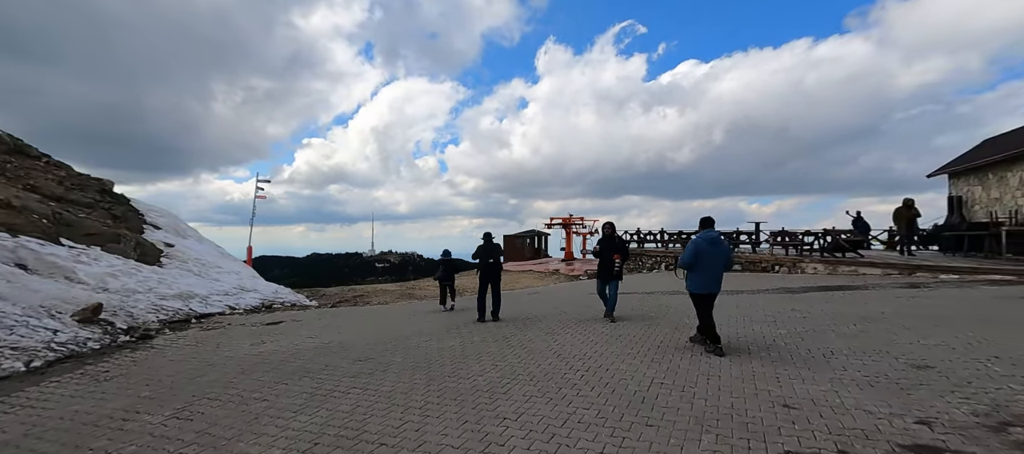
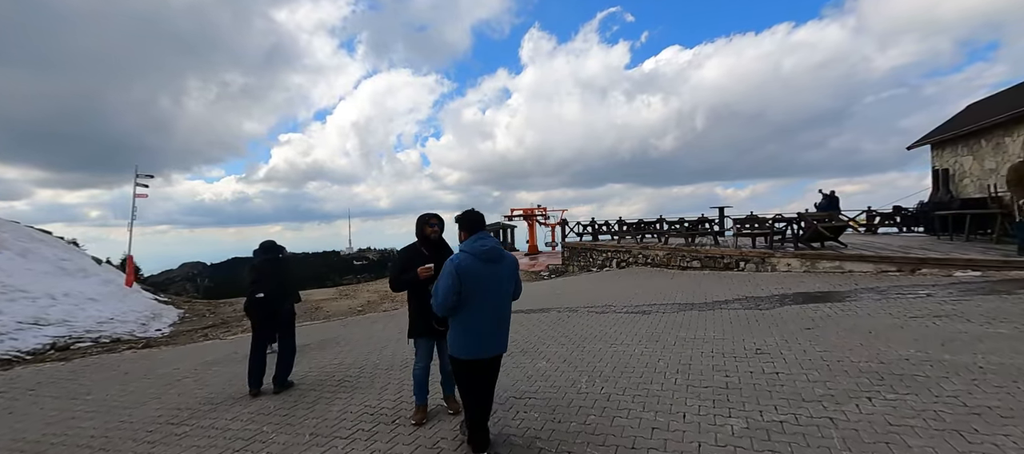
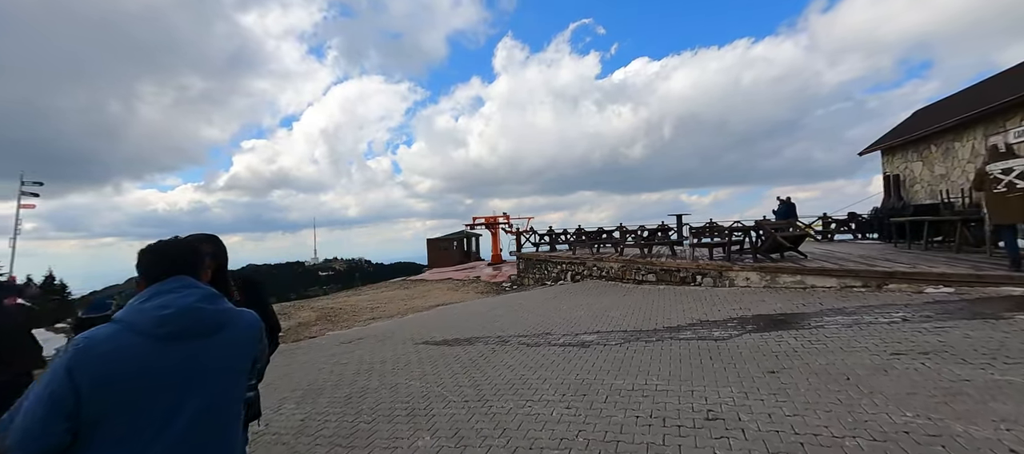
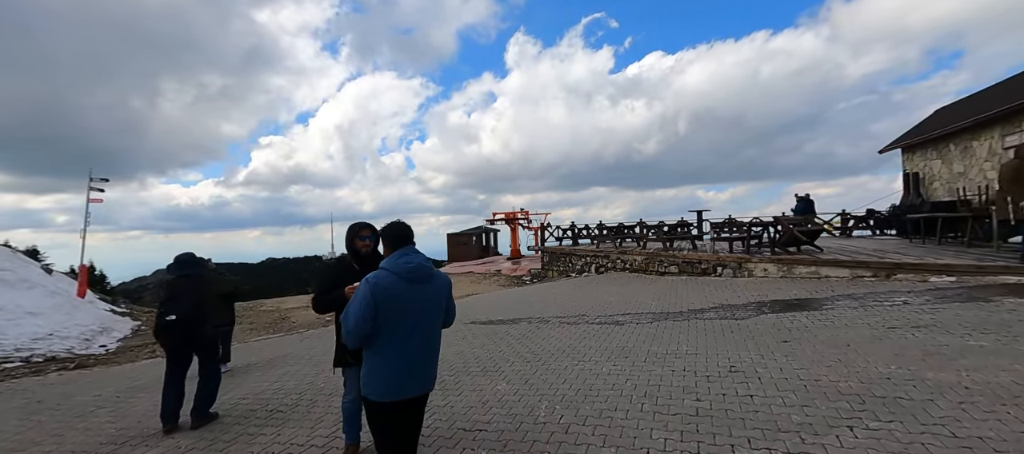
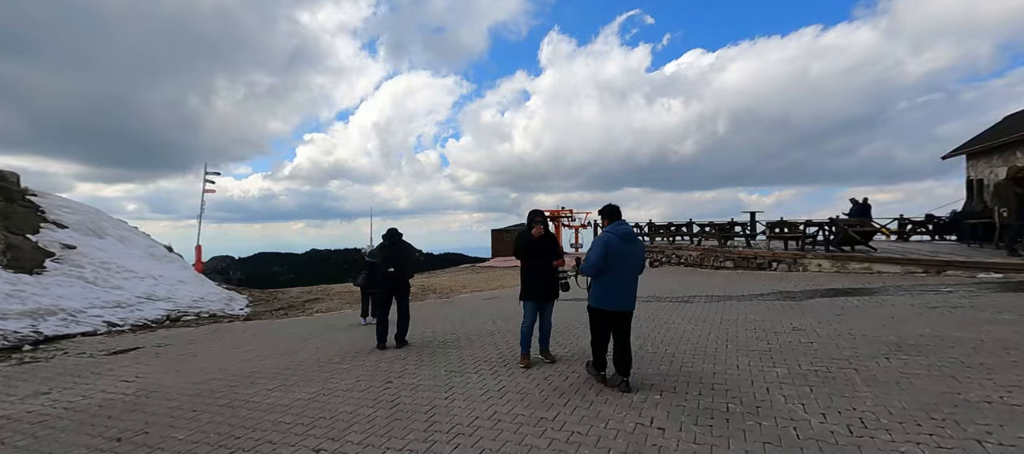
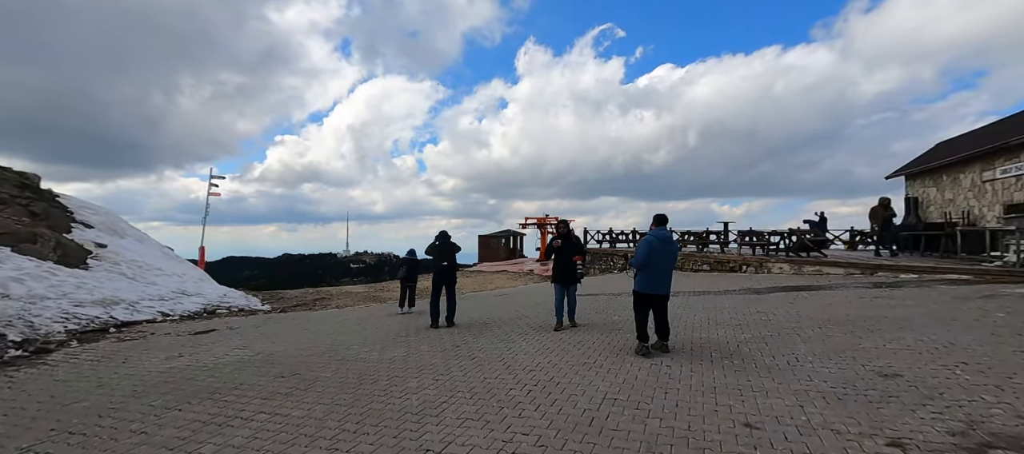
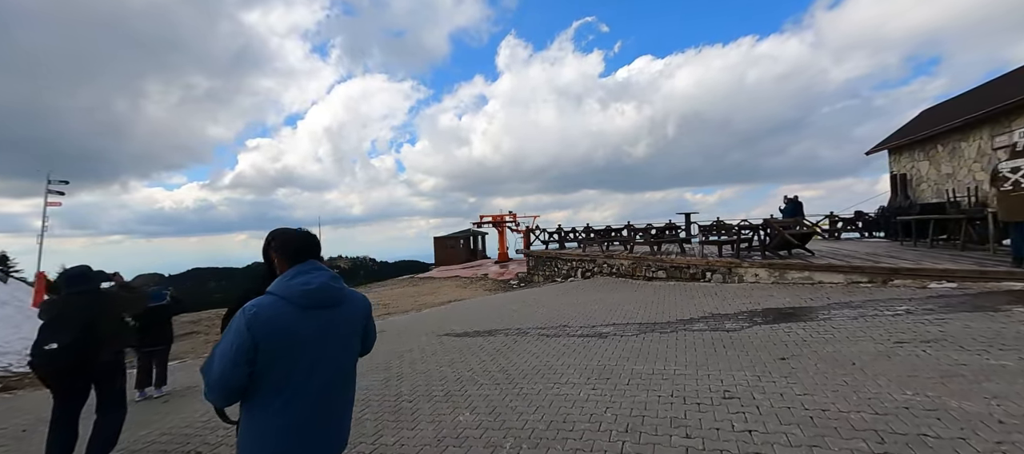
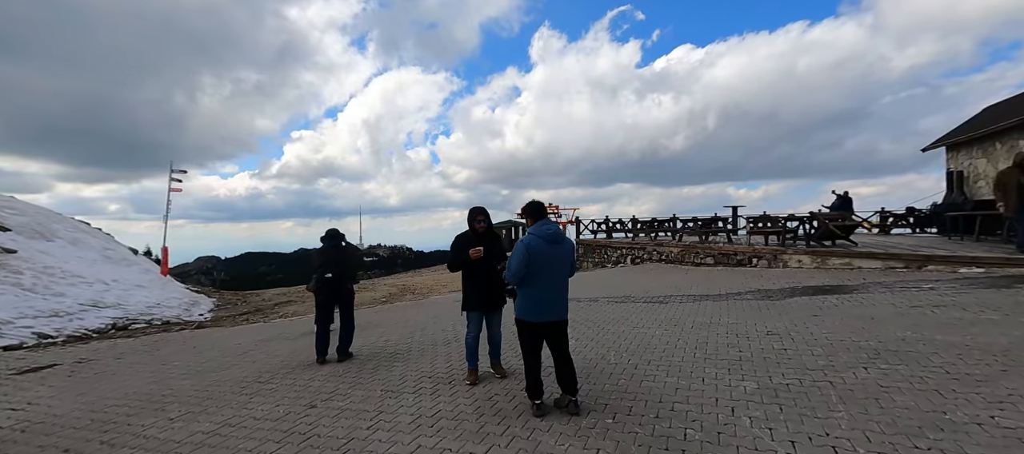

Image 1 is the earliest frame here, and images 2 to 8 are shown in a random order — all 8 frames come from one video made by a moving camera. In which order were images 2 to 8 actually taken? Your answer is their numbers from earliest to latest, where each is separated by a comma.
6, 5, 8, 2, 4, 7, 3
